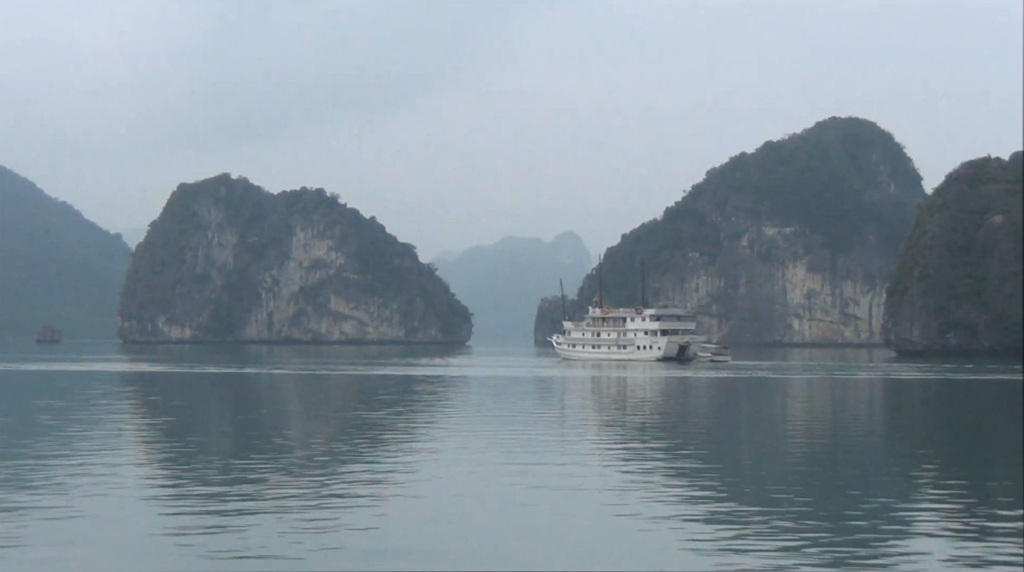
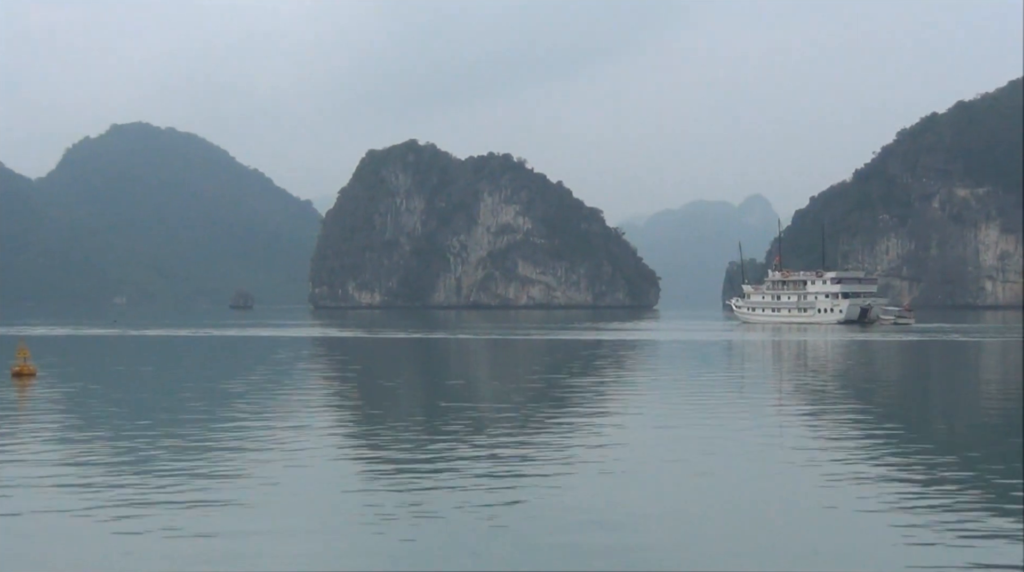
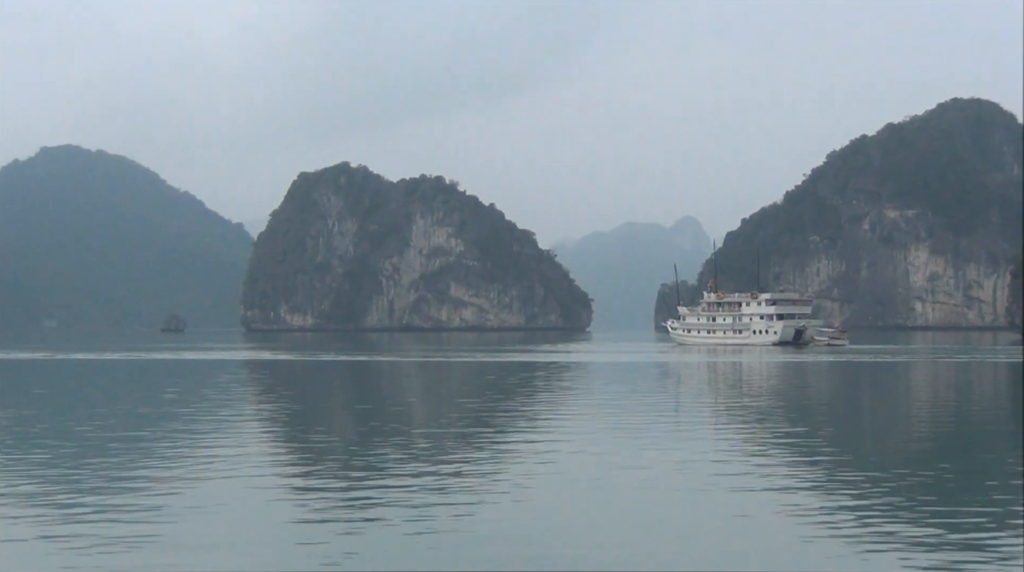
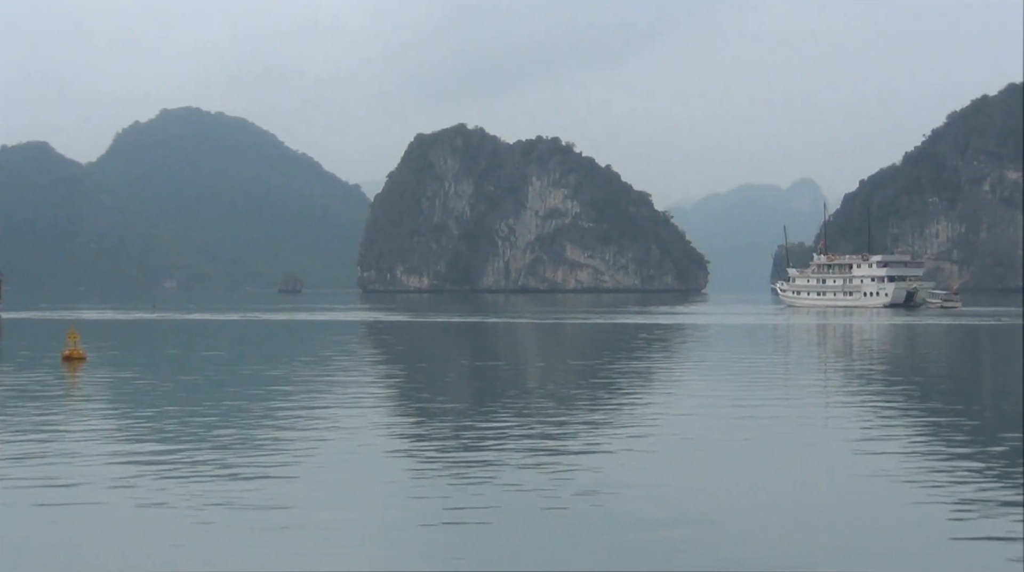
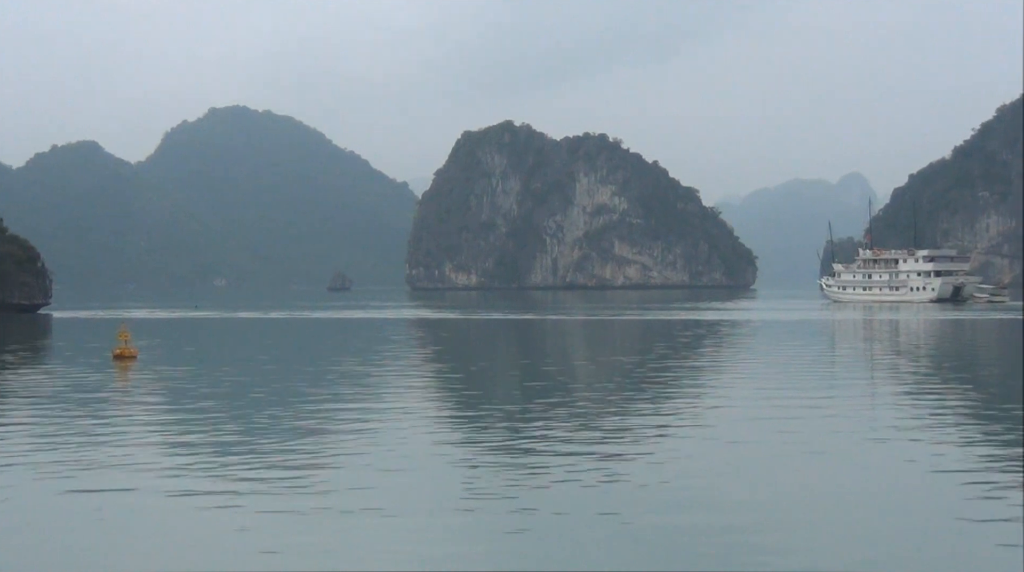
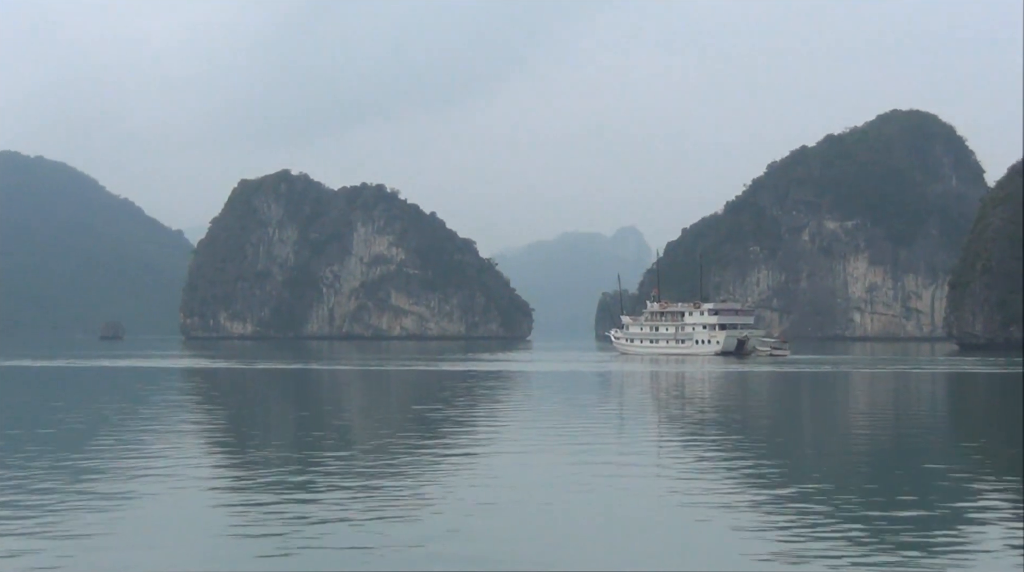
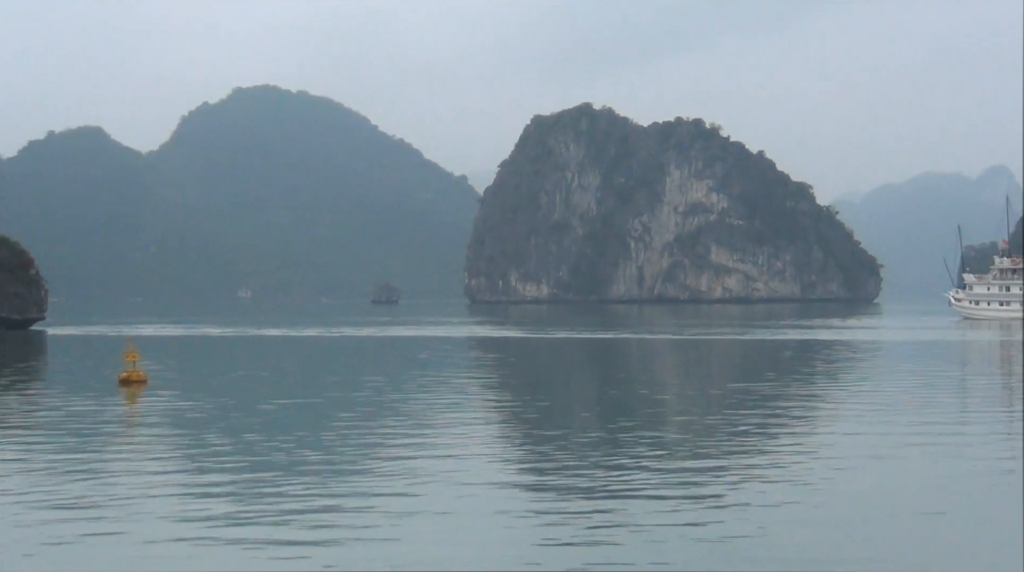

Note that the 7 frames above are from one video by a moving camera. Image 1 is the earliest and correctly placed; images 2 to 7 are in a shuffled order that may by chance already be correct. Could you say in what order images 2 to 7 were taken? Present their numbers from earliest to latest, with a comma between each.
6, 3, 2, 4, 5, 7
